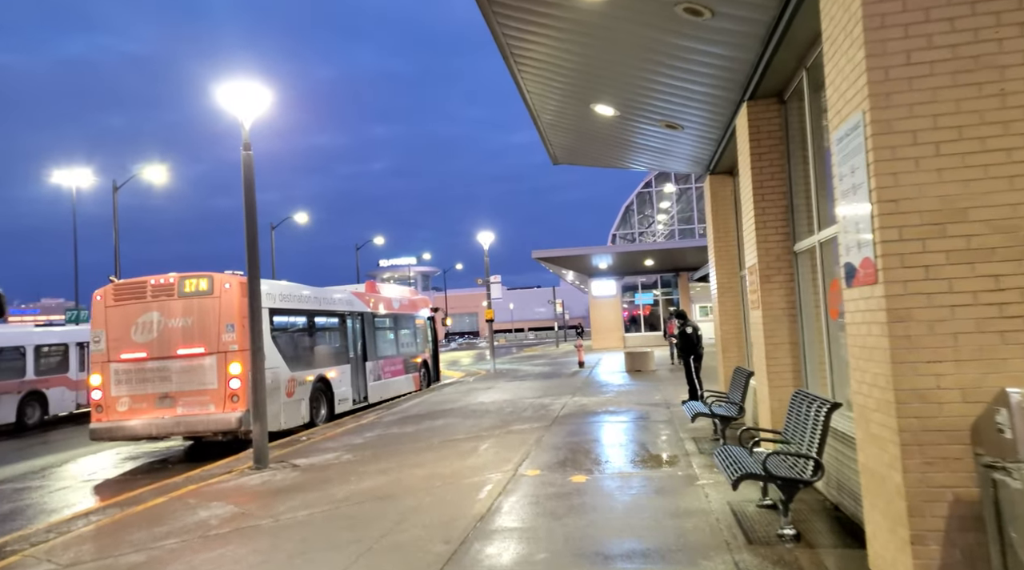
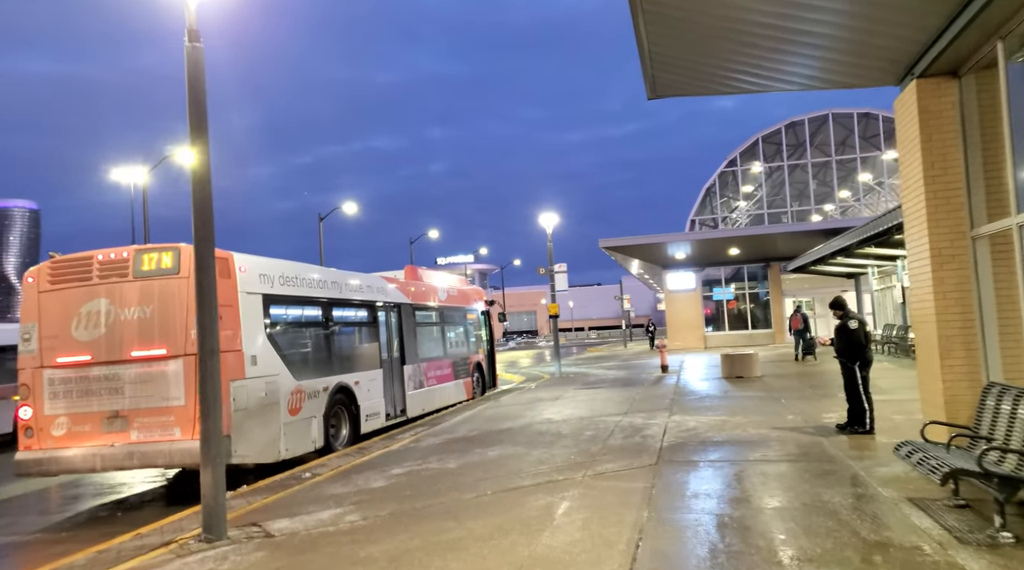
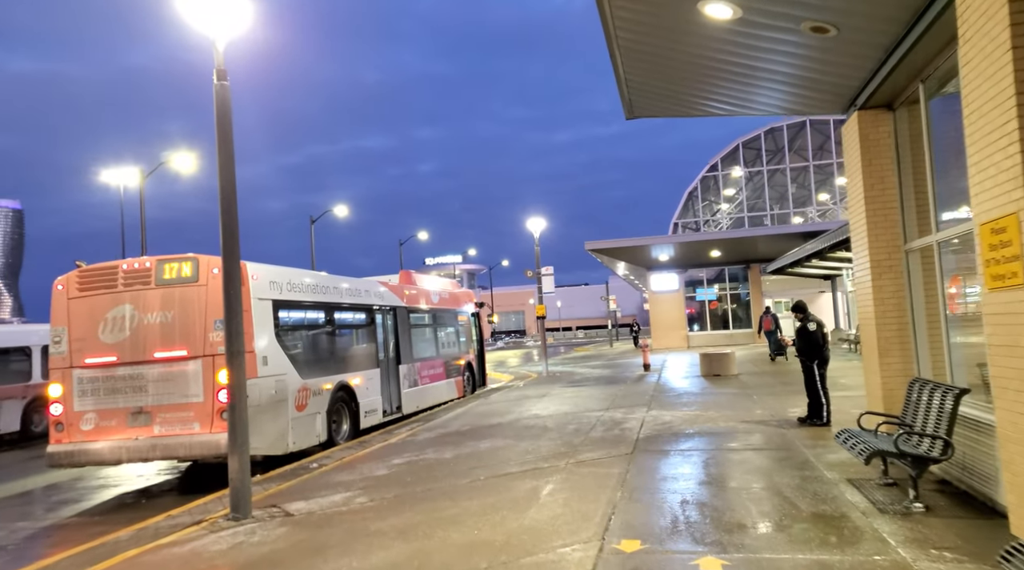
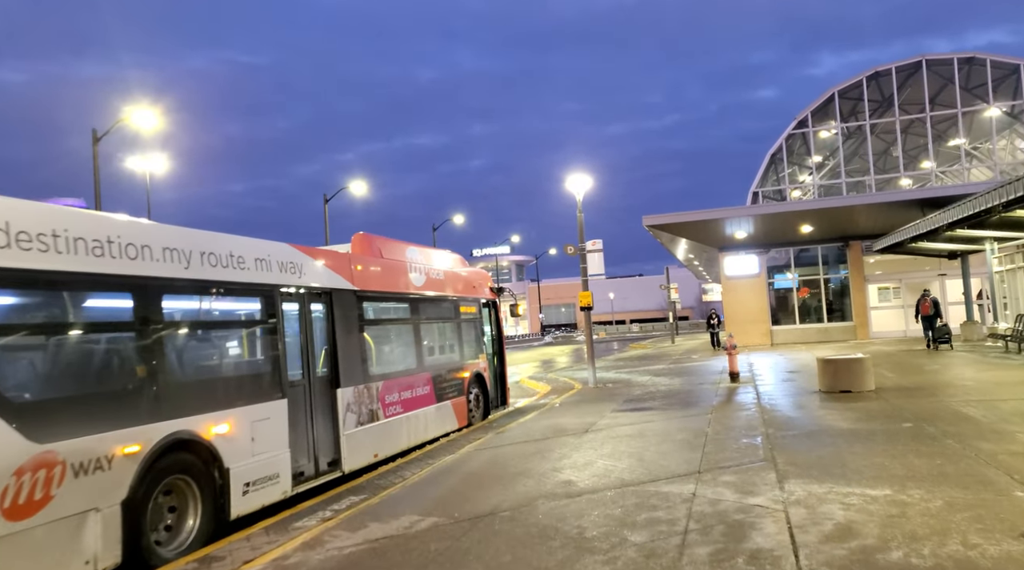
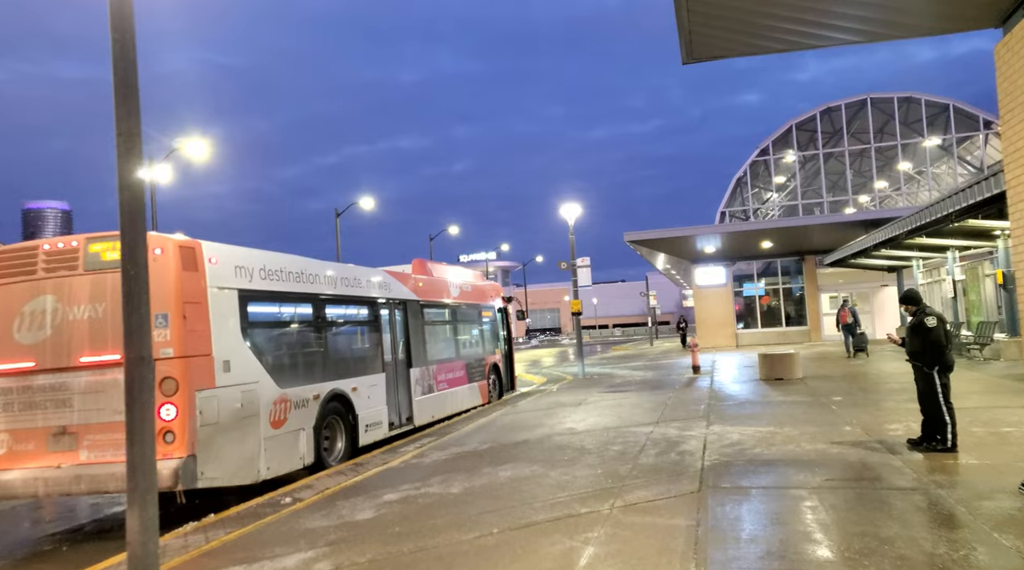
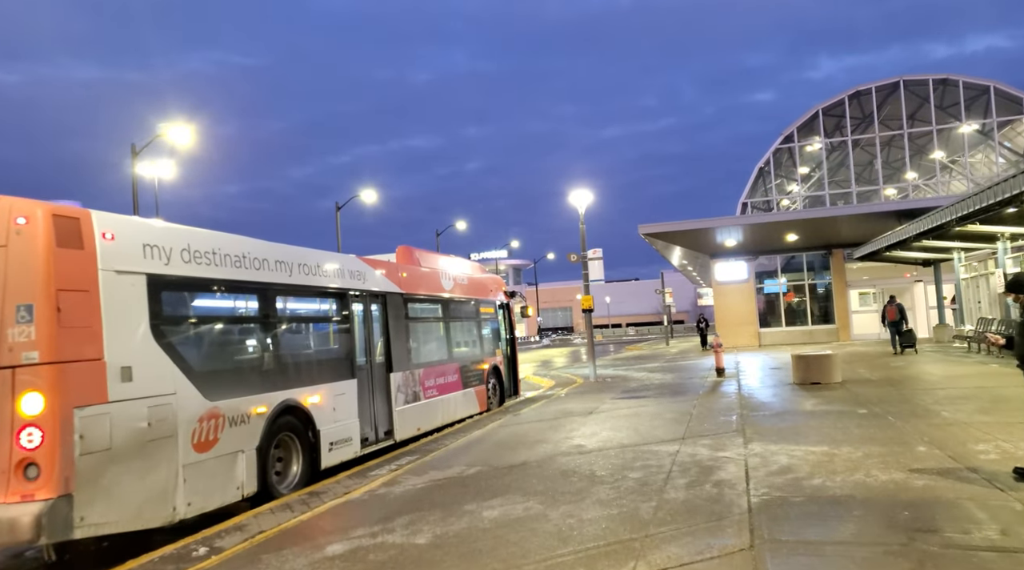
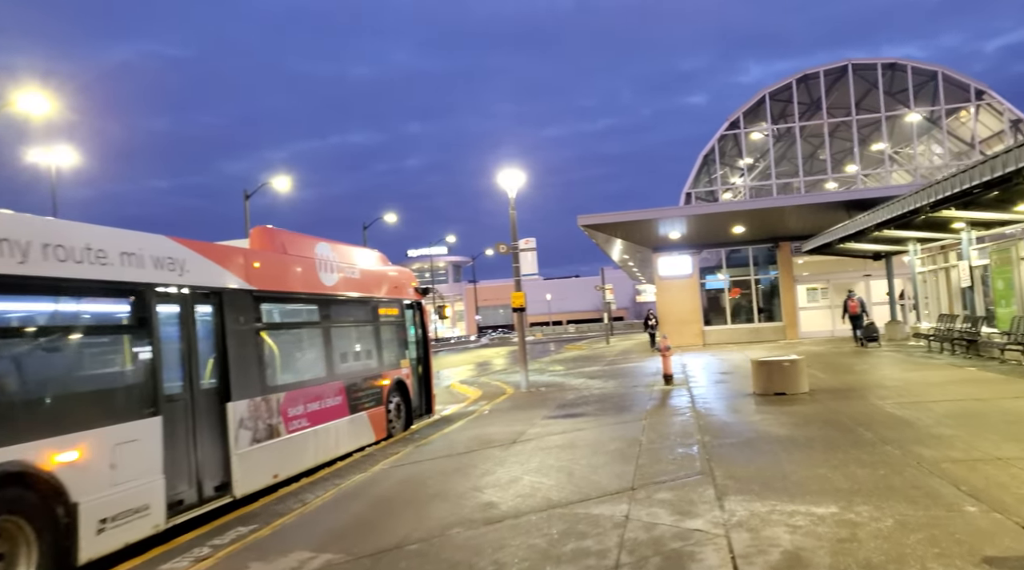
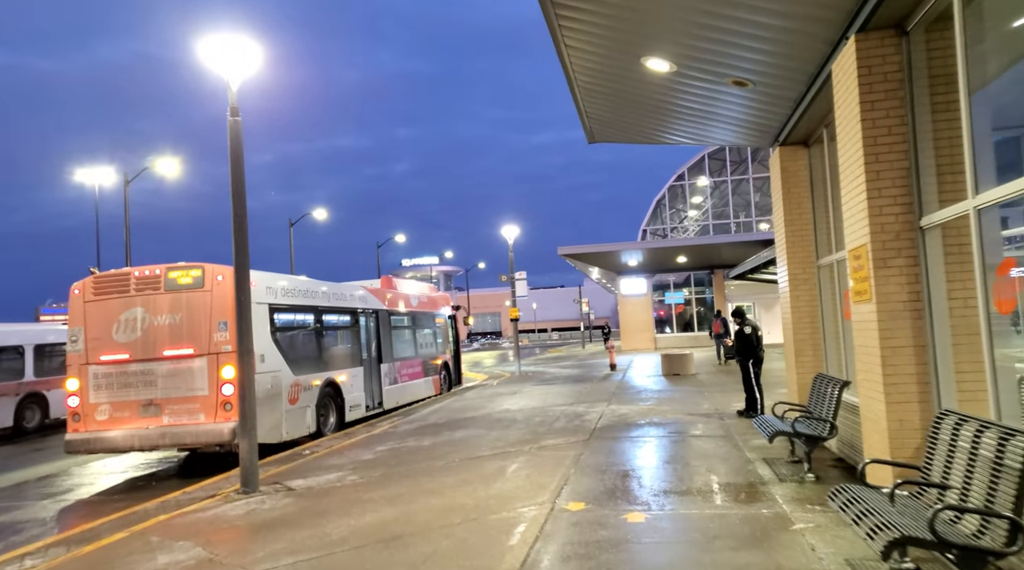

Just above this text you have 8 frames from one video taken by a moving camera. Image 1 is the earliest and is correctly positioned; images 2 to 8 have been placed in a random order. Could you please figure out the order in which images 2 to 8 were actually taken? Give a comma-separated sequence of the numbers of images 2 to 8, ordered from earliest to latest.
8, 3, 2, 5, 6, 4, 7
